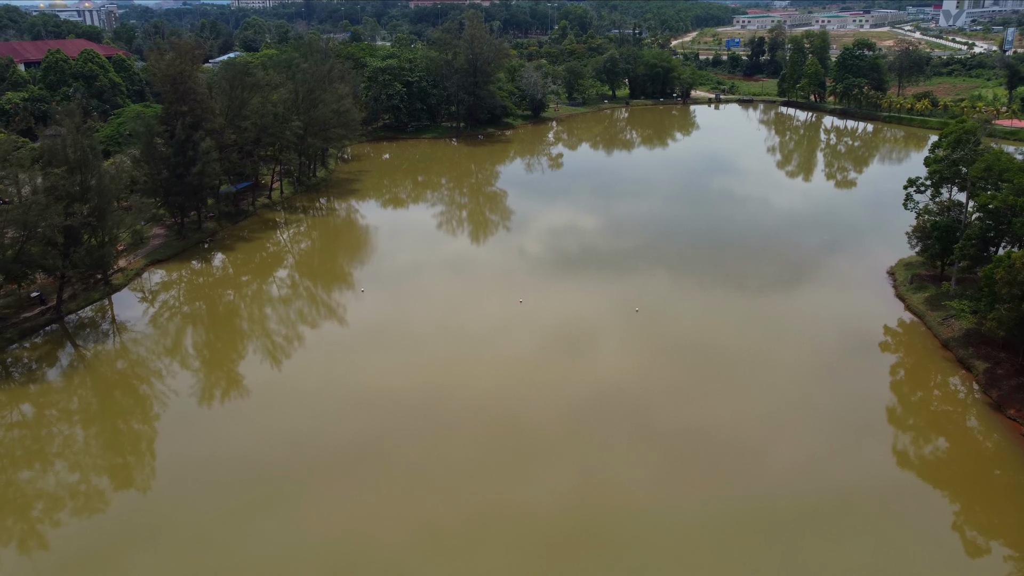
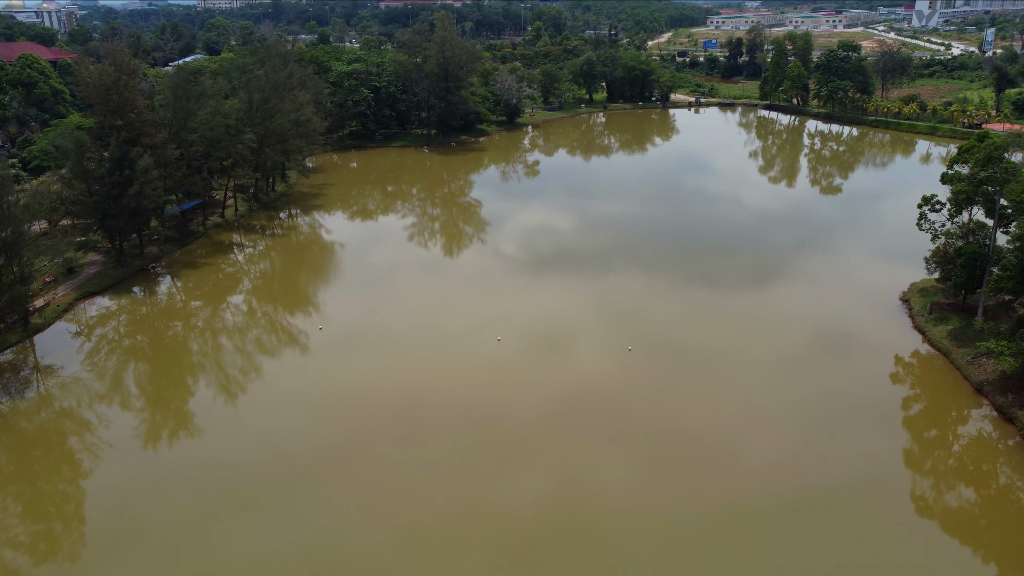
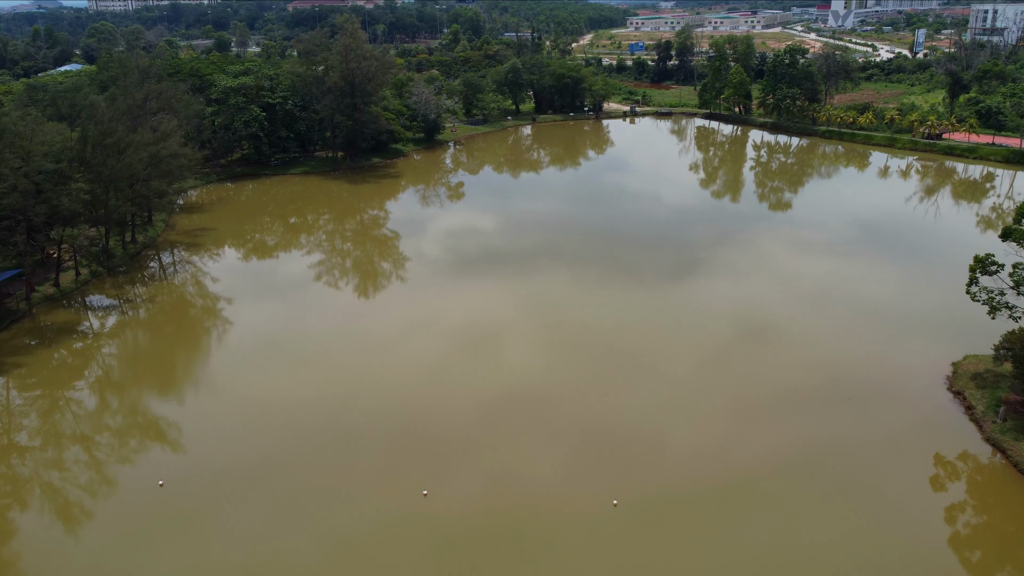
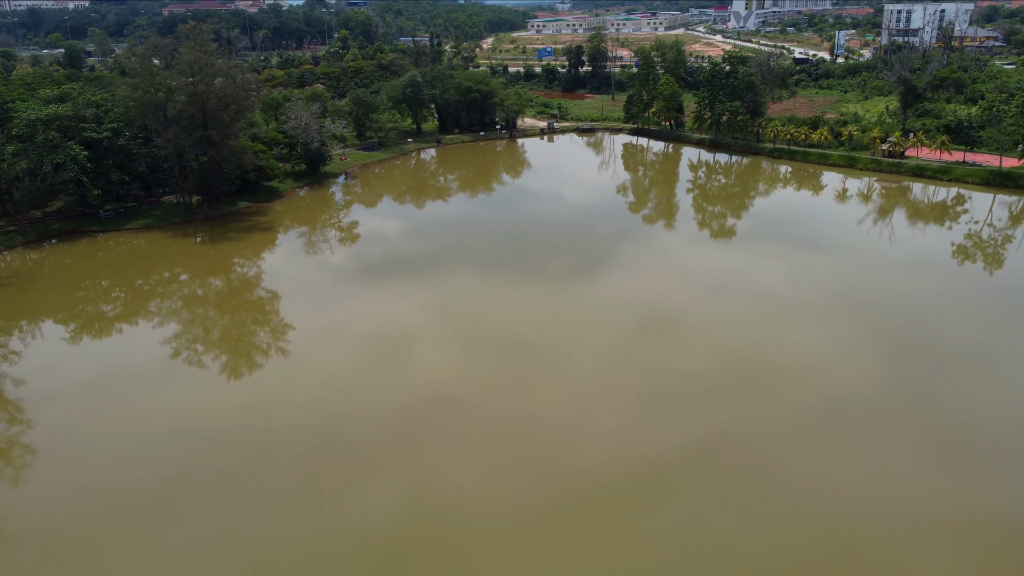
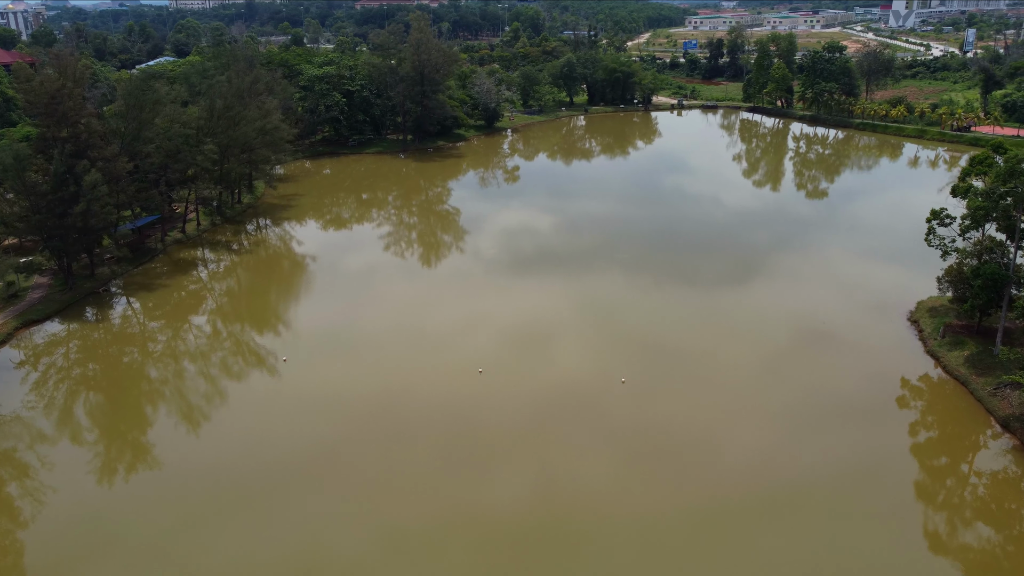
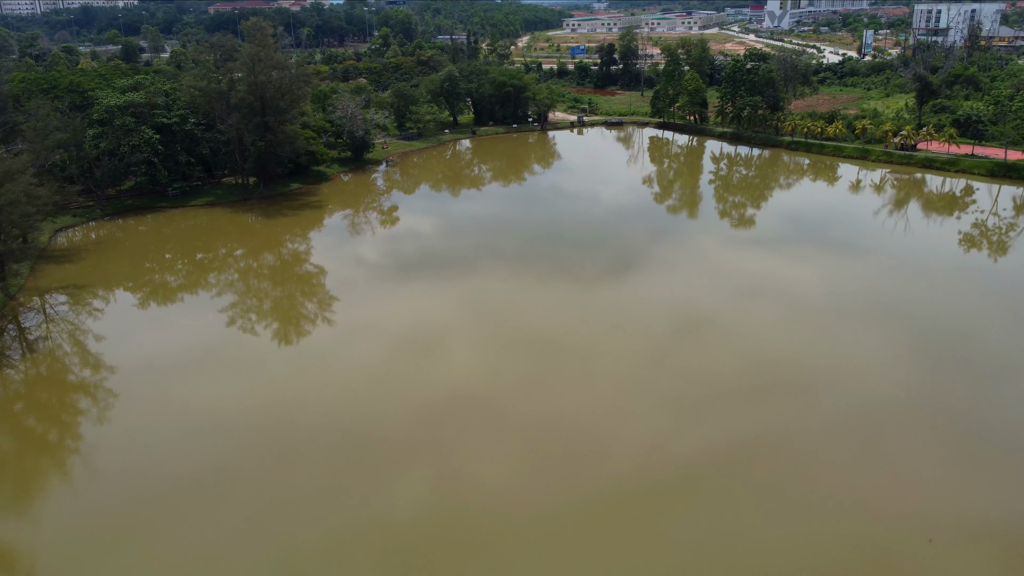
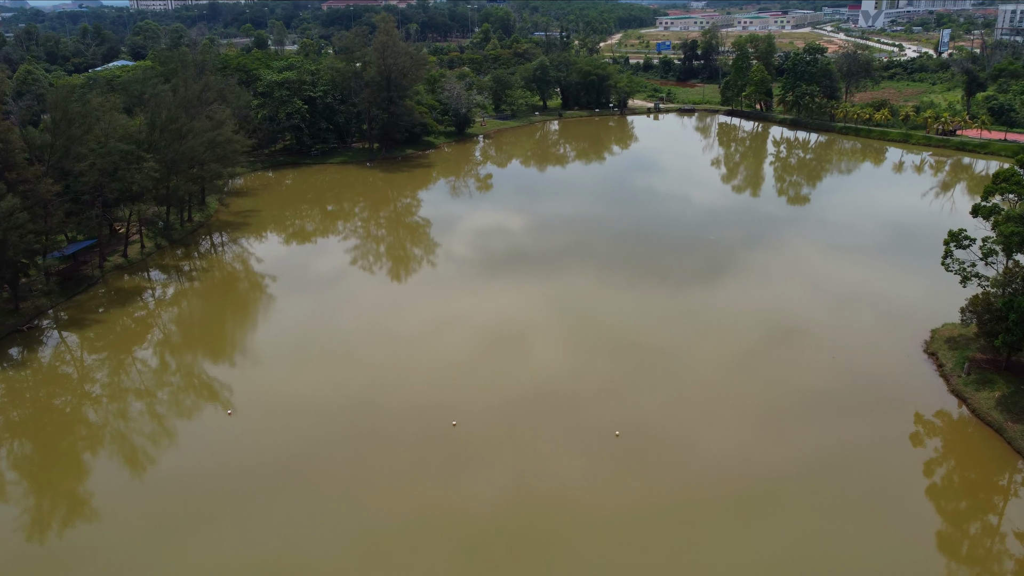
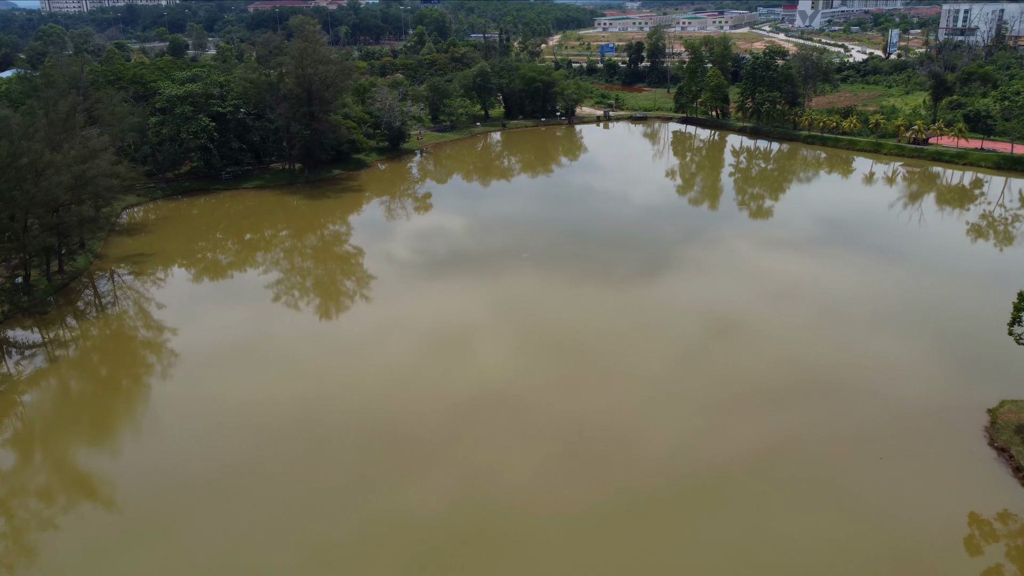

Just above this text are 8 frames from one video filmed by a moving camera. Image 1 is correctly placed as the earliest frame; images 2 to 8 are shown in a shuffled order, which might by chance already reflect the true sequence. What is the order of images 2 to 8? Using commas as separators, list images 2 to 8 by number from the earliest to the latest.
2, 5, 7, 3, 8, 6, 4
